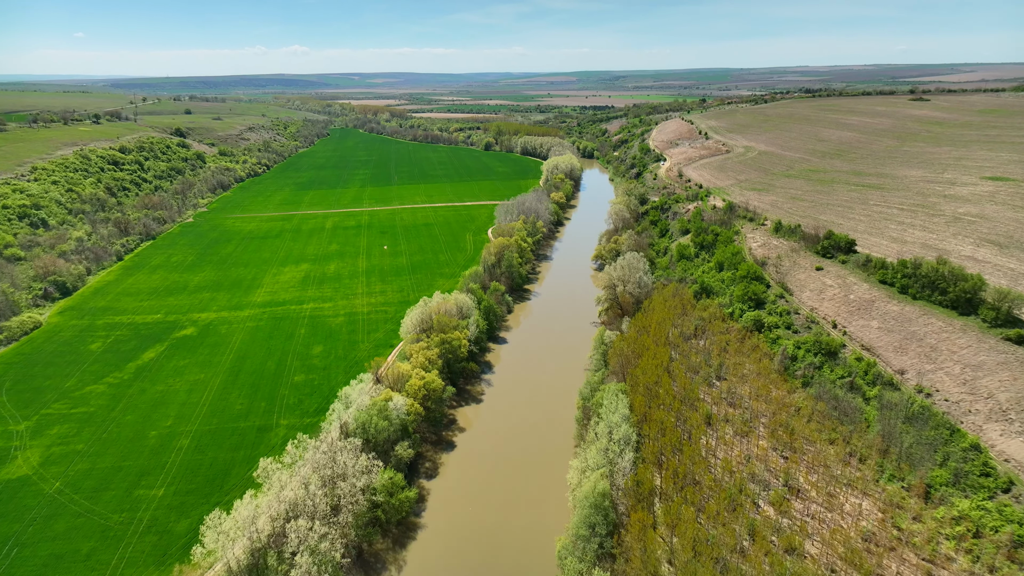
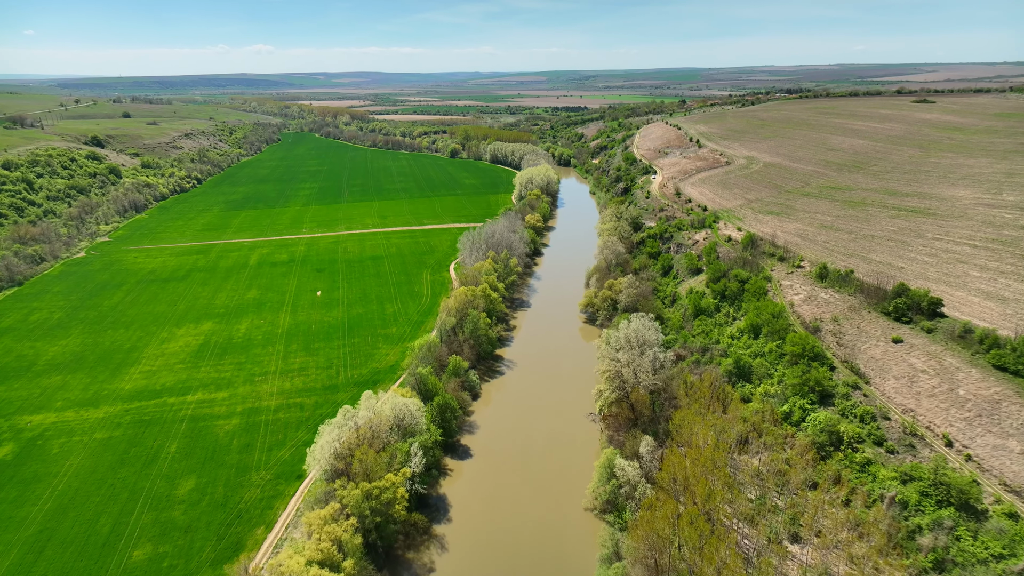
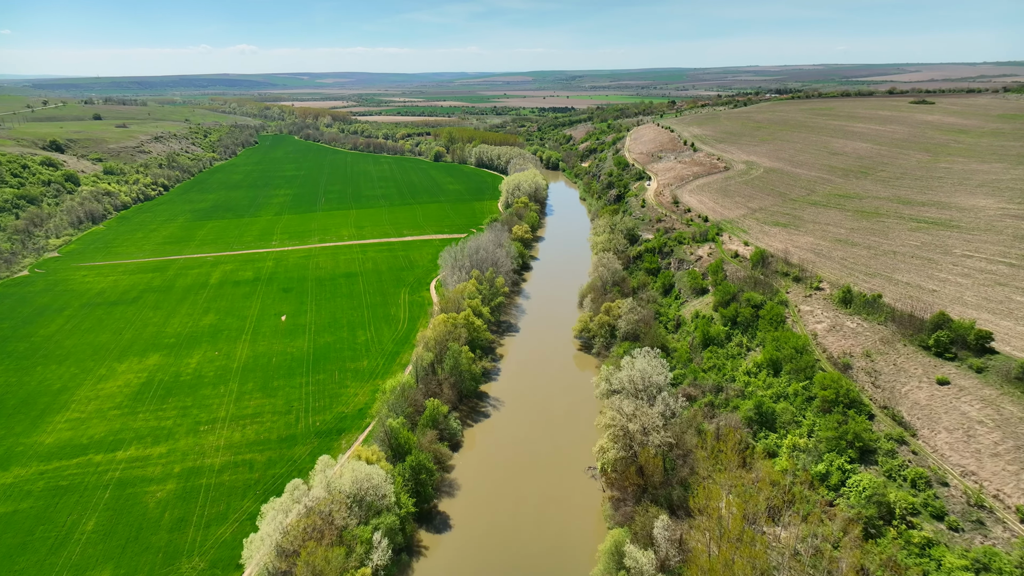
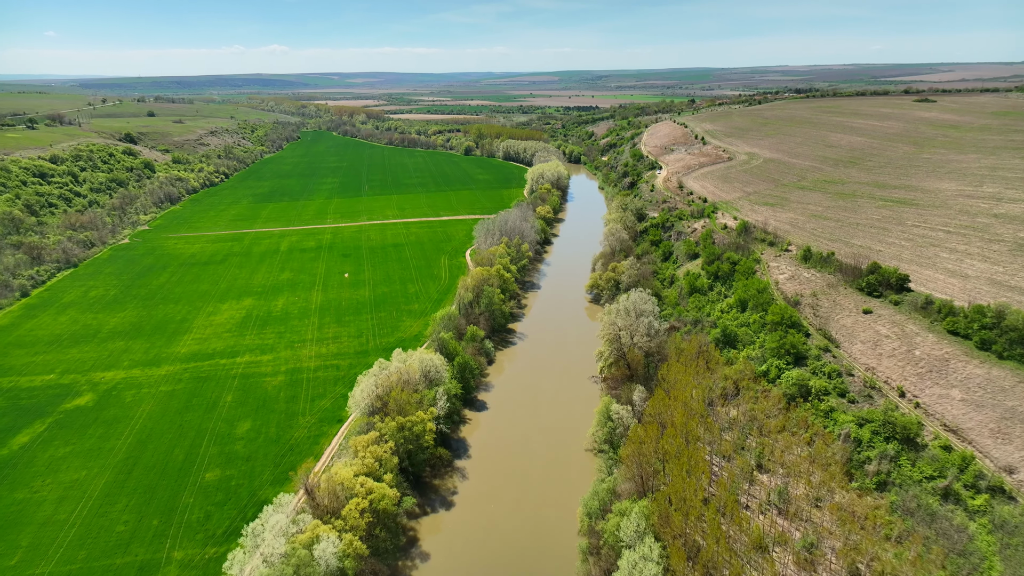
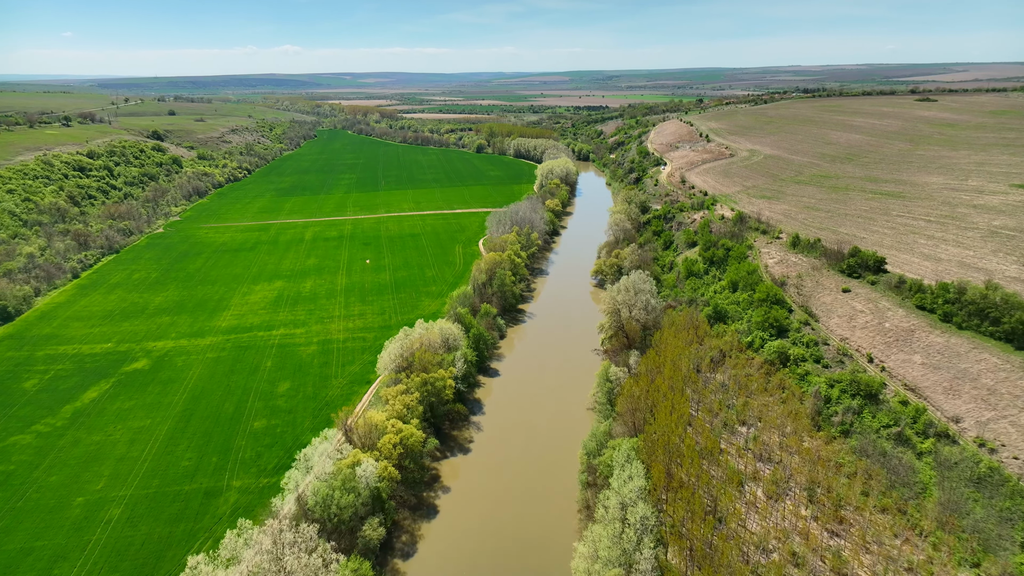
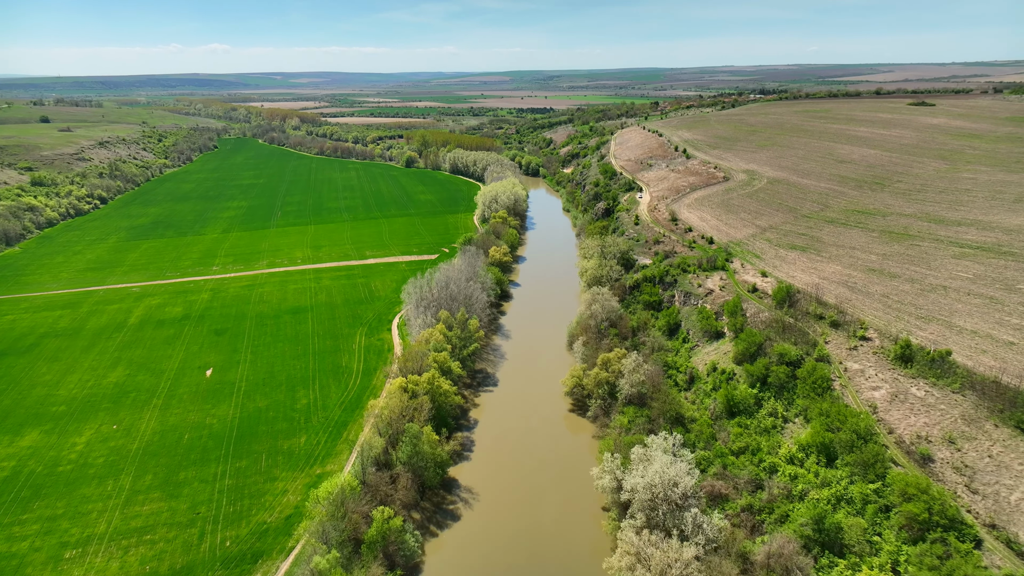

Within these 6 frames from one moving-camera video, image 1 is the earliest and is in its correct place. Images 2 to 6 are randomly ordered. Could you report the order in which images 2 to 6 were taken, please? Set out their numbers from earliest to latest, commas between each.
5, 4, 2, 3, 6
